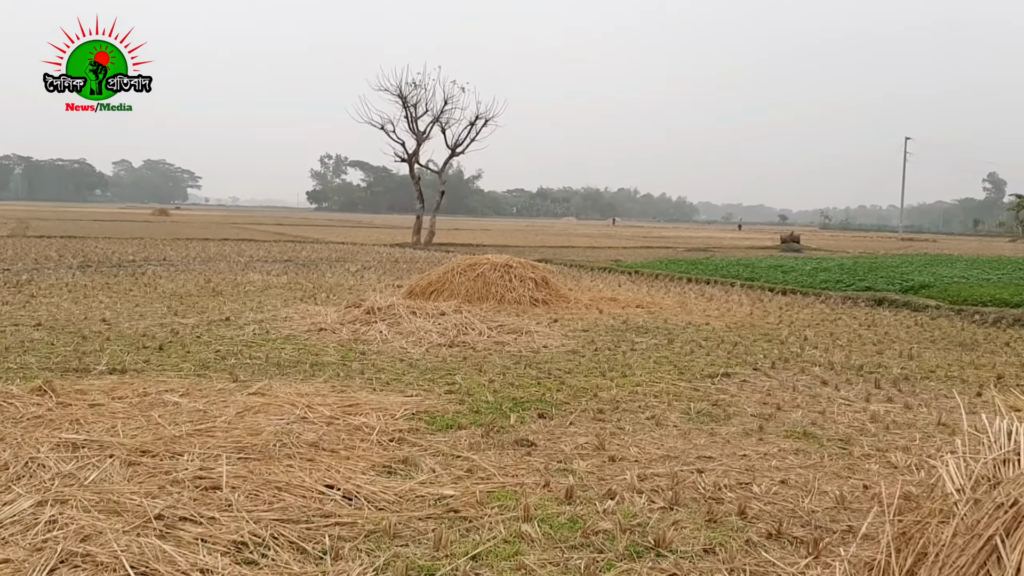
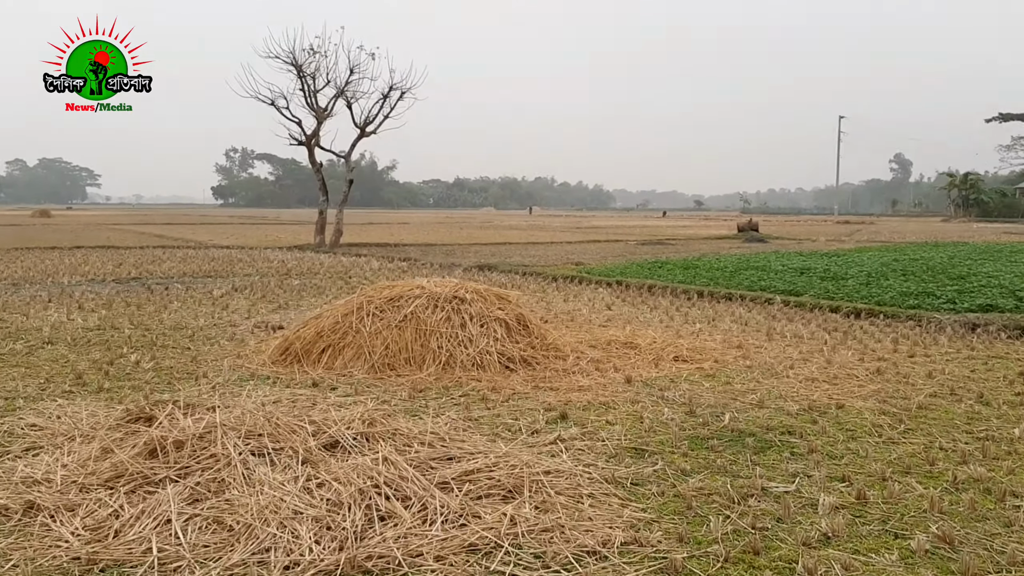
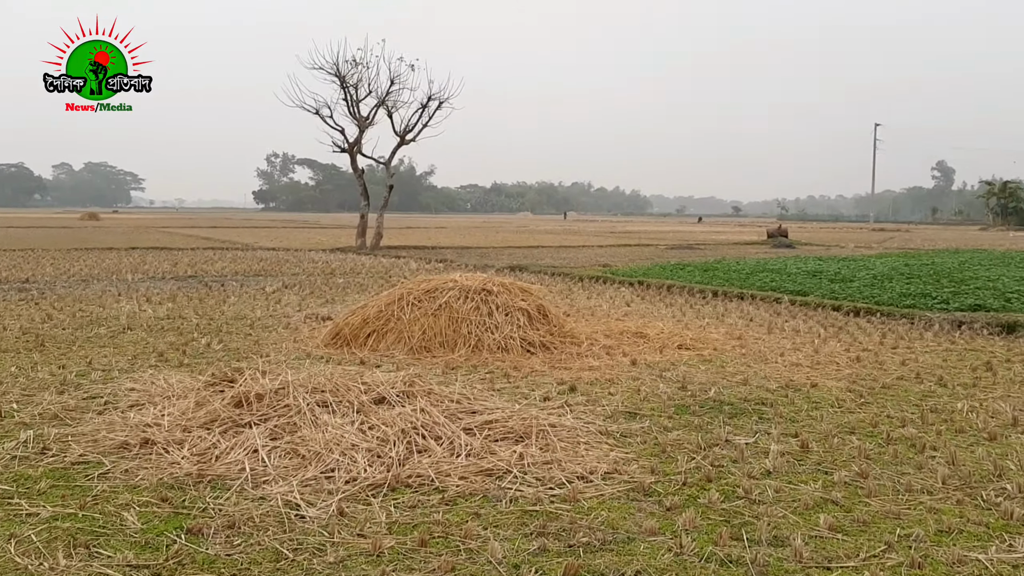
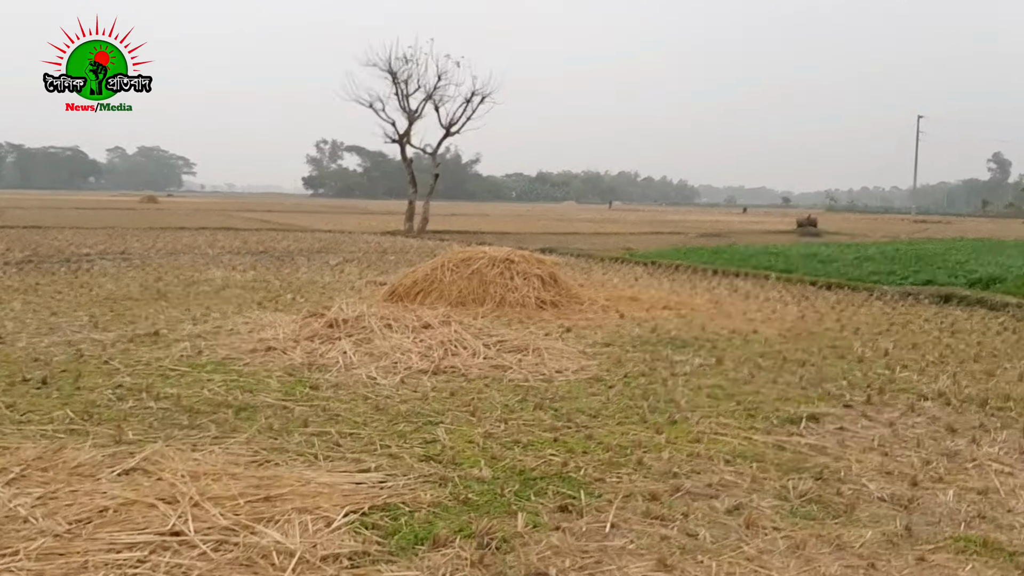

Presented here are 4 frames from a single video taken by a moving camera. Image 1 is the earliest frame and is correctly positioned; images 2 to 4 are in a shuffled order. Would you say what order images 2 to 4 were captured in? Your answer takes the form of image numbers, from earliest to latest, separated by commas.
4, 3, 2
